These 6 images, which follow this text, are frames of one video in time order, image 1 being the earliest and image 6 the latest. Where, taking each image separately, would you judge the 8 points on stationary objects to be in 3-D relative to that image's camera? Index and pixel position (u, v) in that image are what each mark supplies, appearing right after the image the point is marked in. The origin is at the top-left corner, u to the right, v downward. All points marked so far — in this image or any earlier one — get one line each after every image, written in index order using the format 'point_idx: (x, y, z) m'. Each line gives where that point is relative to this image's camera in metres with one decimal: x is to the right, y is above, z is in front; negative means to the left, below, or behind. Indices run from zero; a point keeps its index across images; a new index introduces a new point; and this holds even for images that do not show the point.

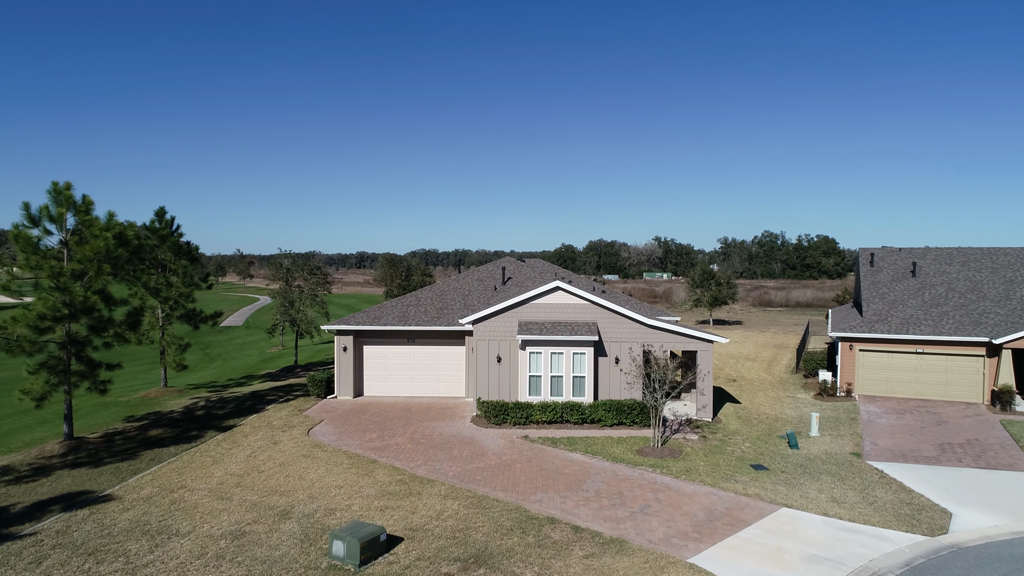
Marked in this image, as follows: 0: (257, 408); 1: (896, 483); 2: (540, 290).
0: (-6.9, -3.2, +19.6) m
1: (+7.4, -3.8, +14.0) m
2: (+0.7, -0.1, +18.3) m
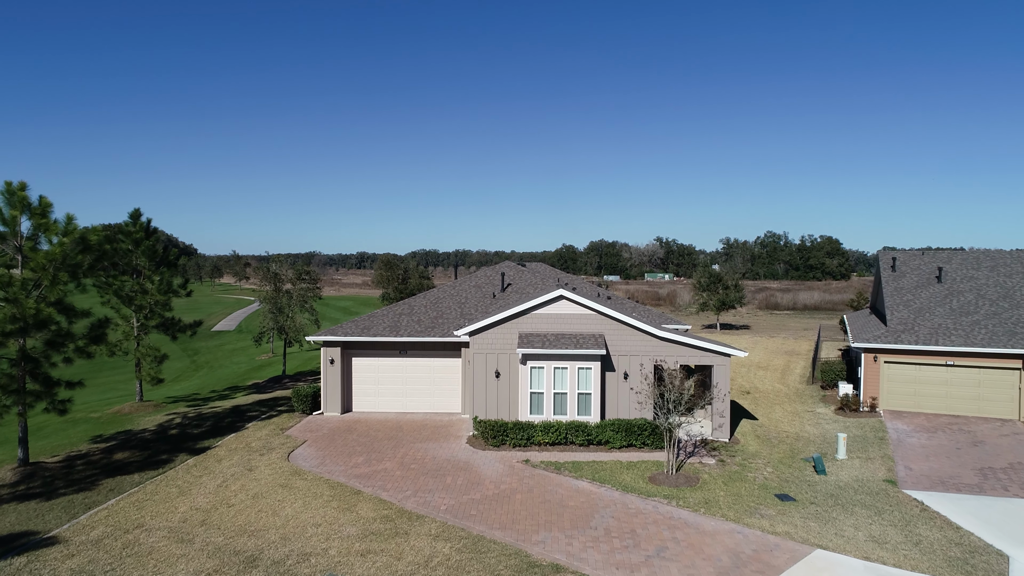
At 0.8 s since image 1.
0: (-6.9, -3.5, +18.2) m
1: (+7.4, -4.0, +12.6) m
2: (+0.7, -0.3, +16.9) m
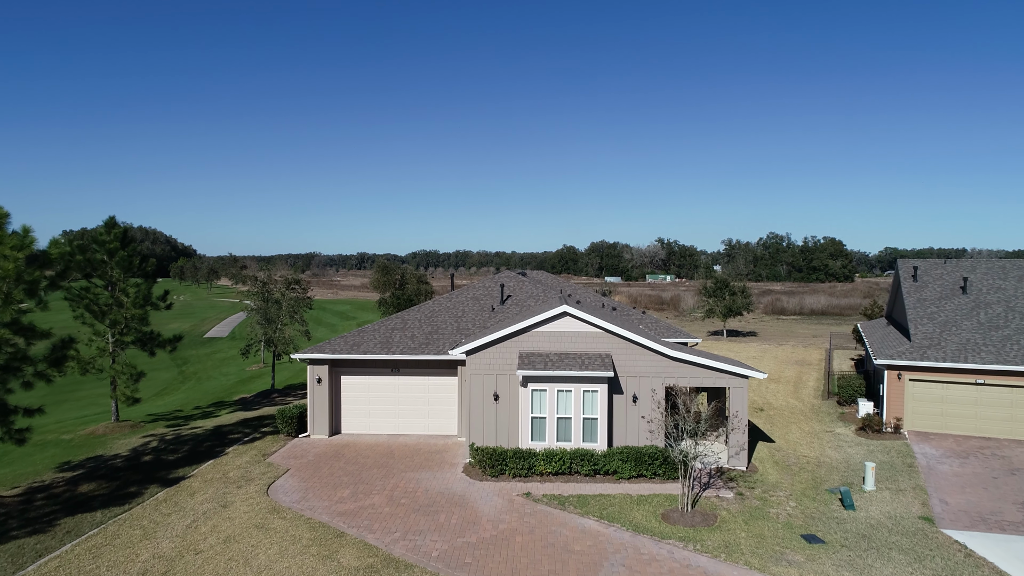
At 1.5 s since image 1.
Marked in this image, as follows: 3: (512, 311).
0: (-6.9, -3.8, +16.9) m
1: (+7.4, -4.3, +11.3) m
2: (+0.7, -0.6, +15.6) m
3: (0.0, -0.6, +19.4) m
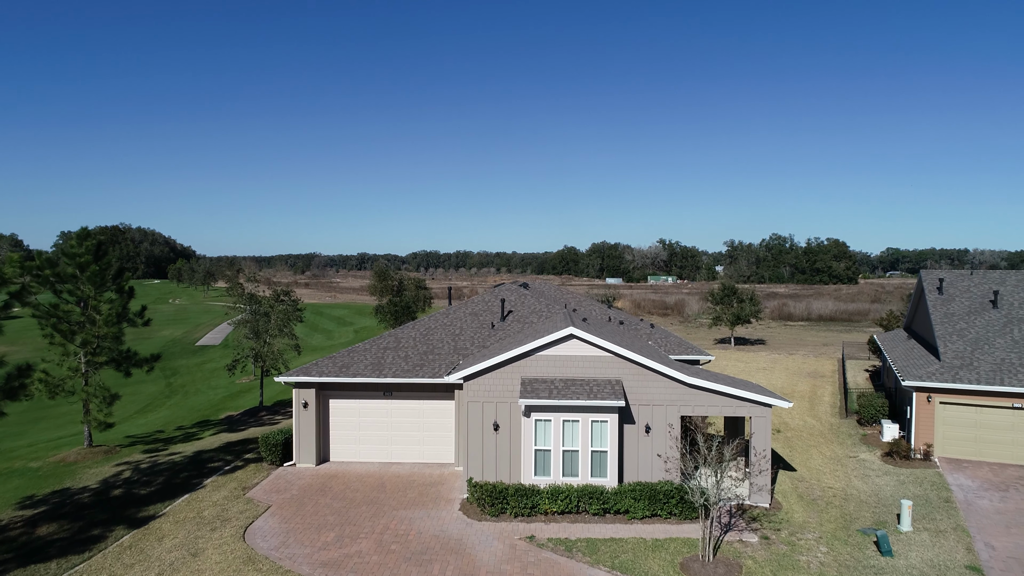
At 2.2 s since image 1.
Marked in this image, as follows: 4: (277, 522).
0: (-6.9, -4.2, +15.6) m
1: (+7.4, -4.7, +10.0) m
2: (+0.7, -1.0, +14.3) m
3: (0.0, -1.0, +18.1) m
4: (-4.3, -4.3, +13.3) m
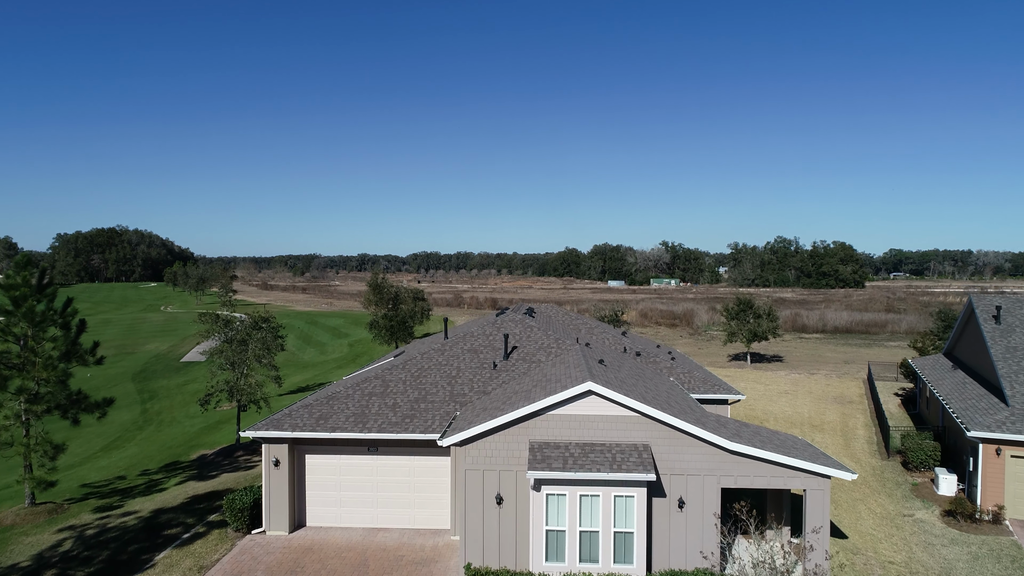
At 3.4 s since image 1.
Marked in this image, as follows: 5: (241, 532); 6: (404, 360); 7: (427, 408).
0: (-6.8, -5.0, +13.2) m
1: (+7.6, -5.5, +7.6) m
2: (+0.9, -1.8, +11.9) m
3: (+0.1, -1.8, +15.8) m
4: (-4.2, -5.1, +11.0) m
5: (-5.4, -4.8, +14.4) m
6: (-2.5, -1.6, +16.7) m
7: (-1.7, -2.4, +14.6) m
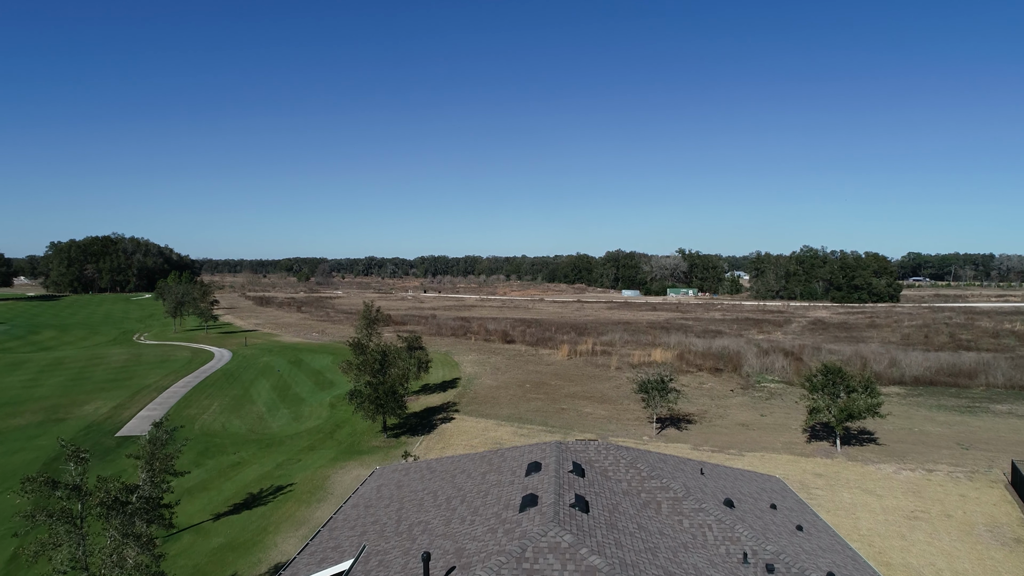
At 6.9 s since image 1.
0: (-6.3, -7.6, +4.6) m
1: (+8.0, -8.1, -1.2) m
2: (+1.3, -4.4, +3.2) m
3: (+0.7, -4.4, +7.0) m
4: (-3.7, -7.7, +2.3) m
5: (-4.8, -7.4, +5.7) m
6: (-1.9, -4.3, +8.0) m
7: (-1.2, -5.0, +5.9) m
